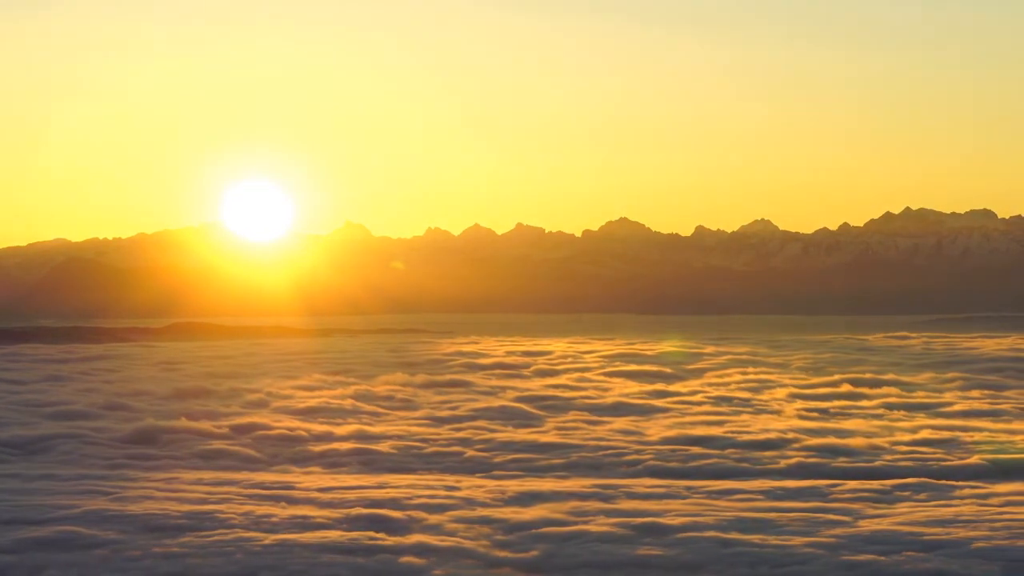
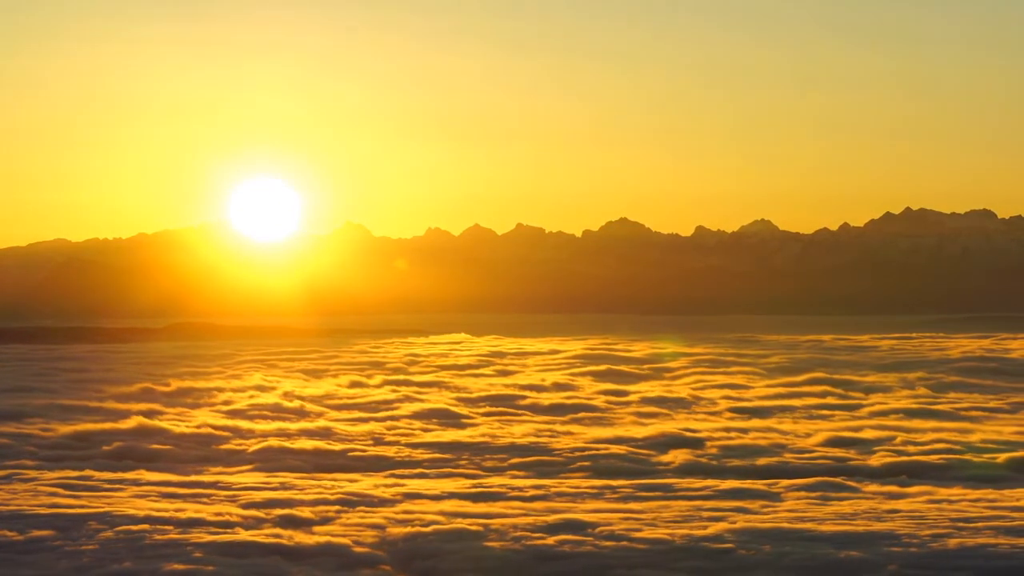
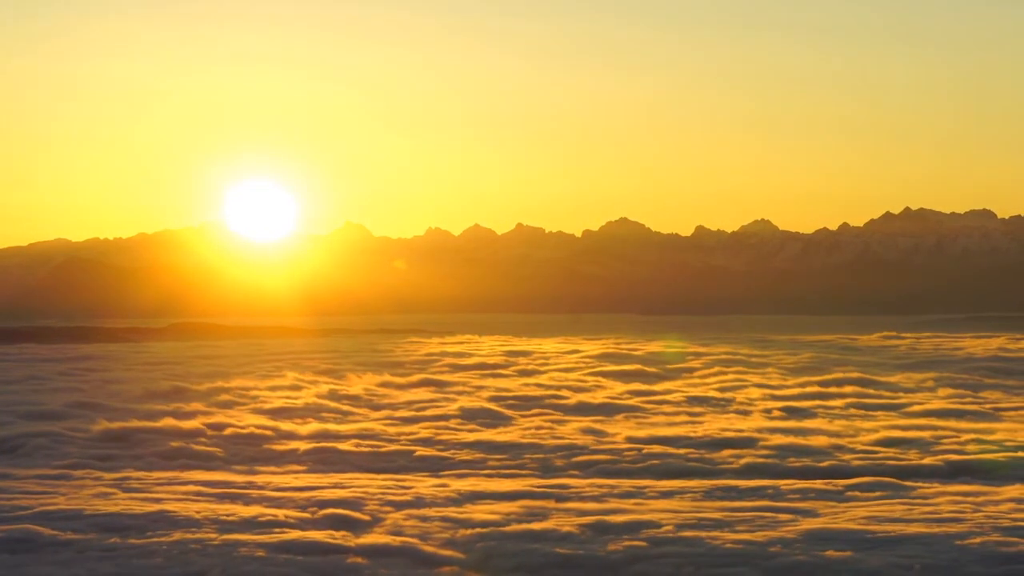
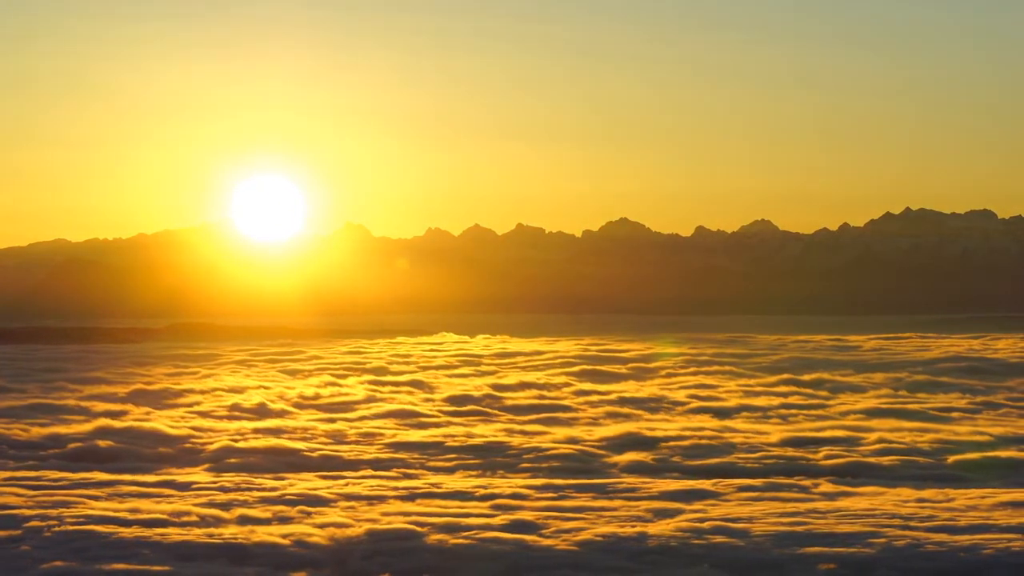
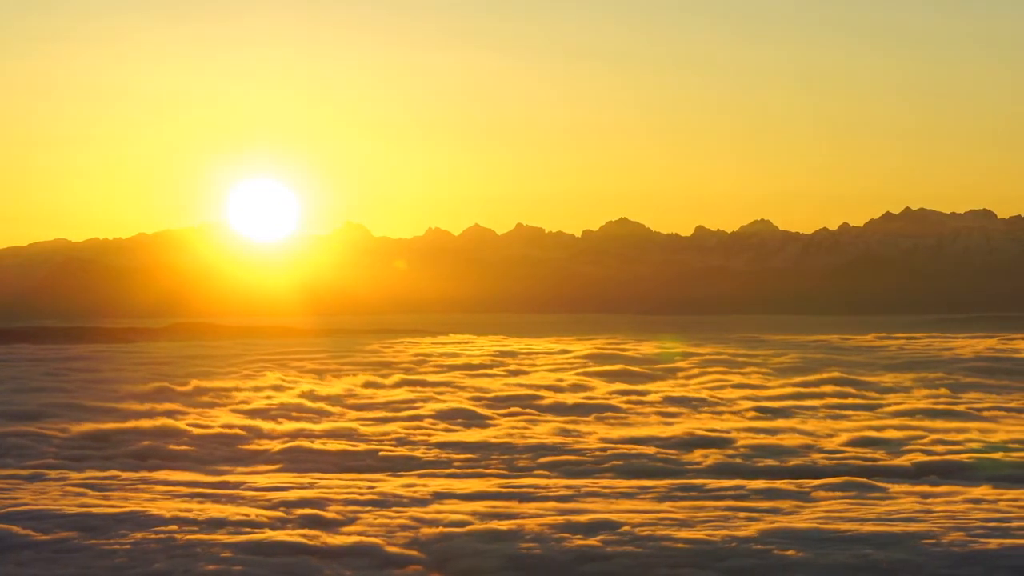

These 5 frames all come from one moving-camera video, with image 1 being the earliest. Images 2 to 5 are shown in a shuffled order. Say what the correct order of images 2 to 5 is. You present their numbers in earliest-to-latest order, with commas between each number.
3, 5, 2, 4
